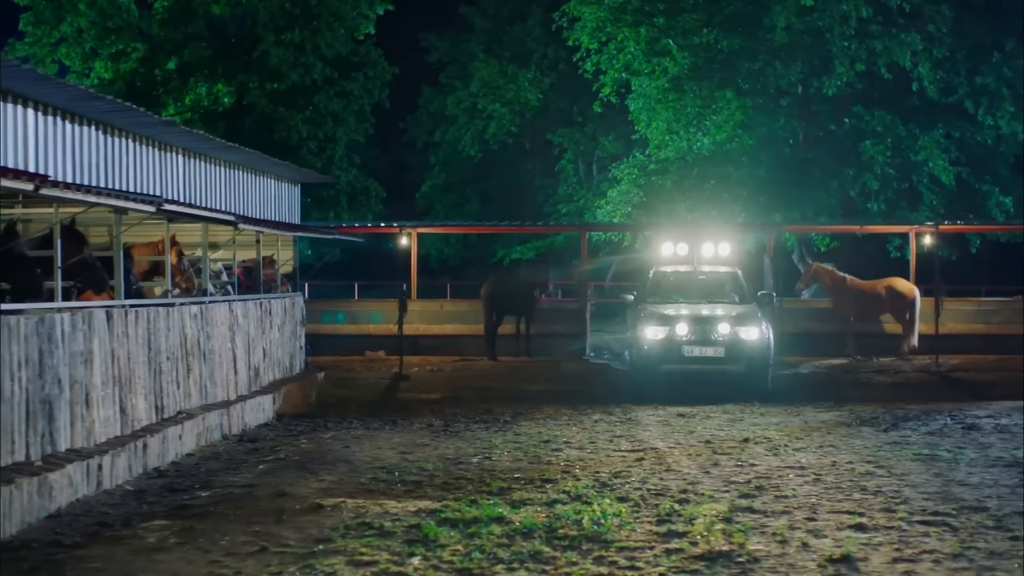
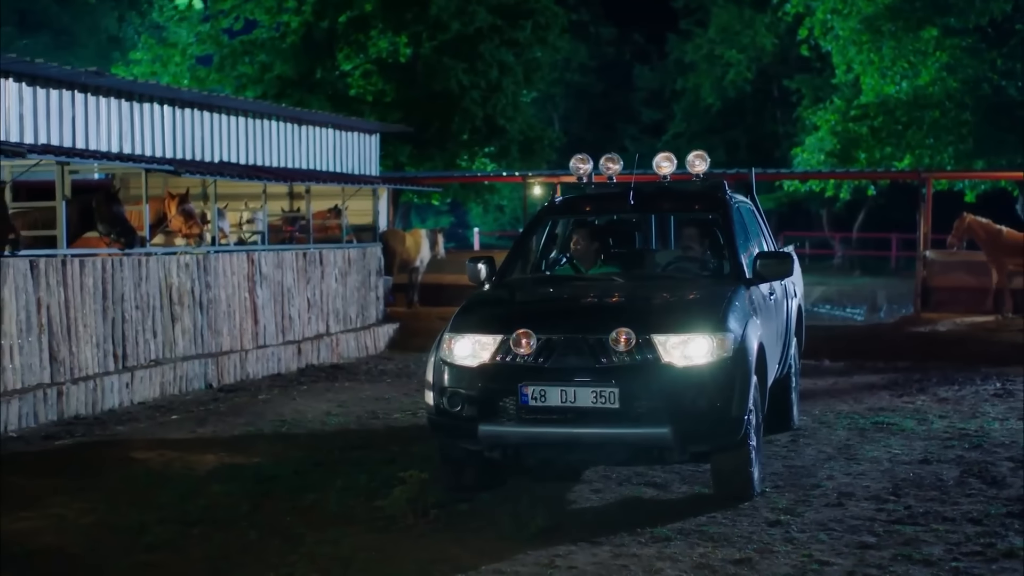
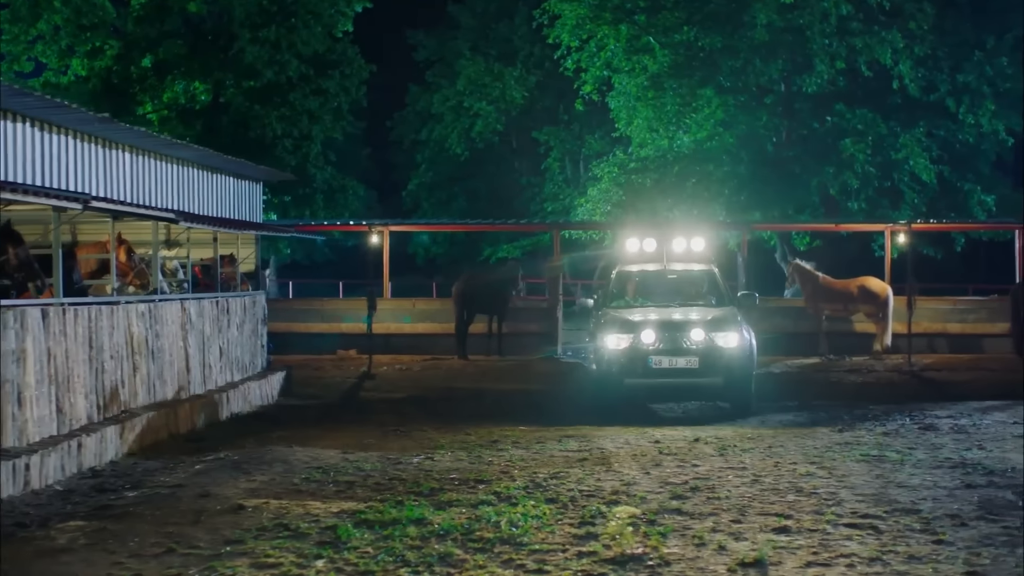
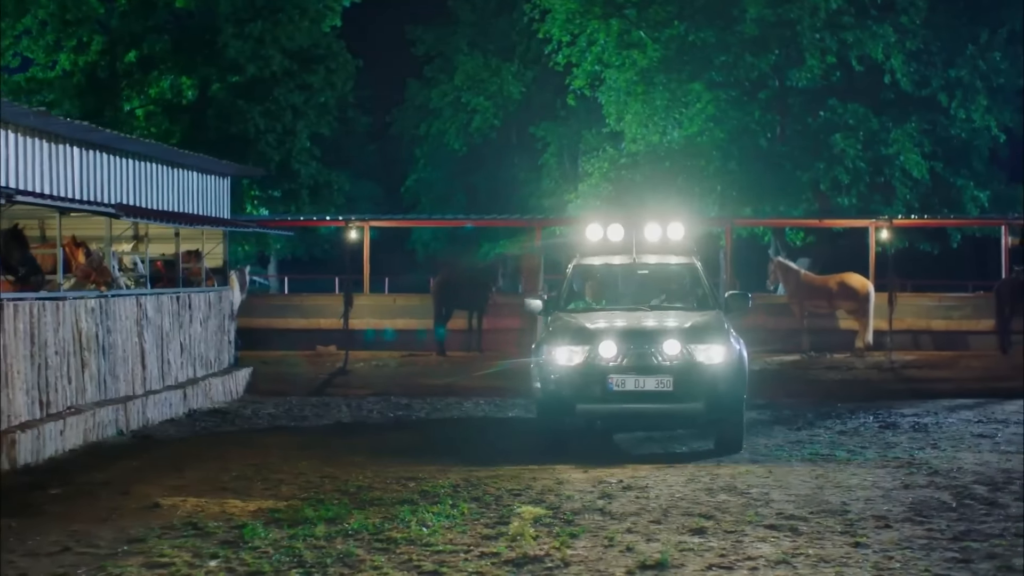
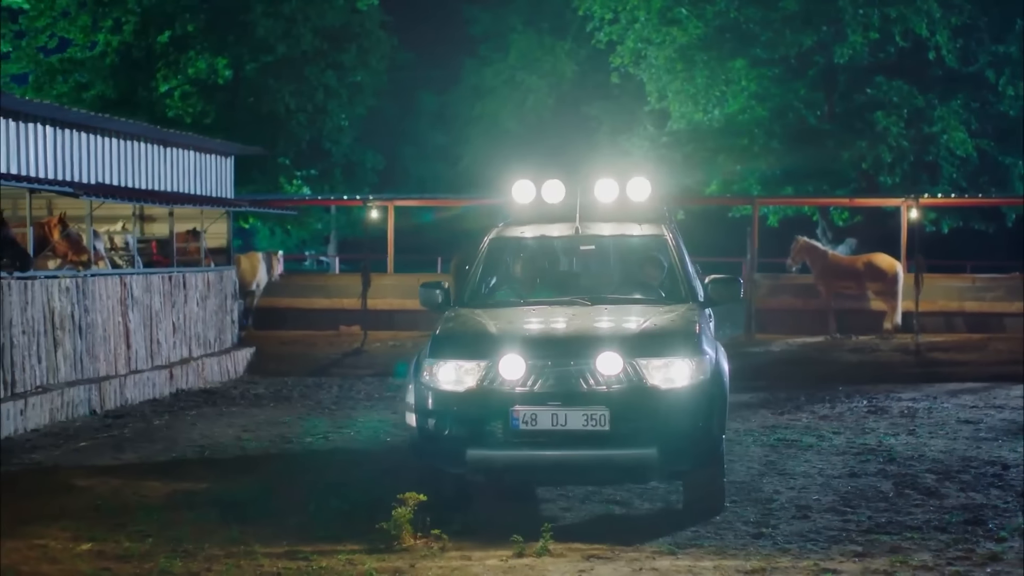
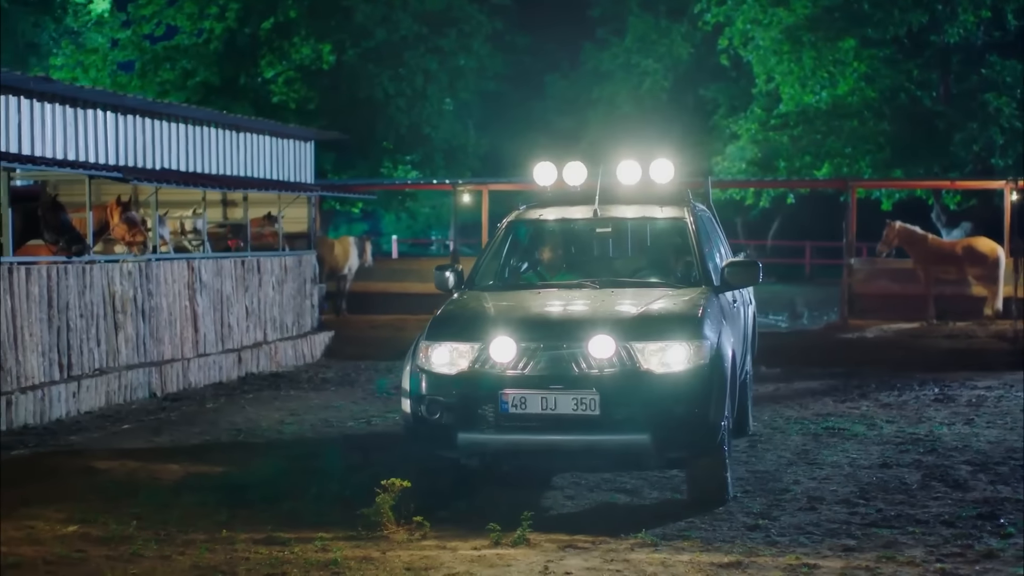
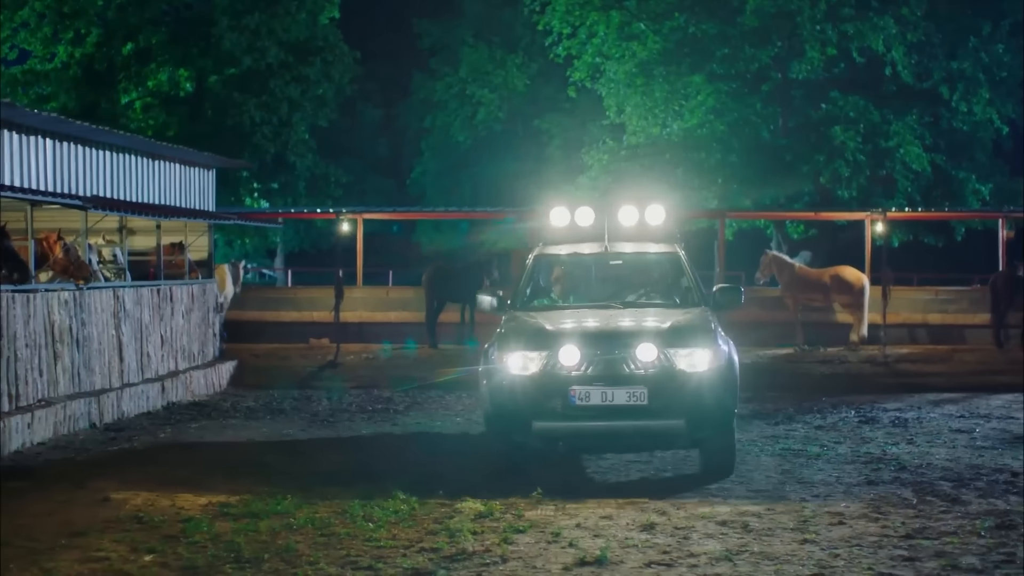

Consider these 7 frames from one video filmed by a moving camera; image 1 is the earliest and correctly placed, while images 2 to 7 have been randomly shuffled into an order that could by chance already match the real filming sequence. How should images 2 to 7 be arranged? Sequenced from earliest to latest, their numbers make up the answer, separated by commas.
3, 4, 7, 5, 6, 2
